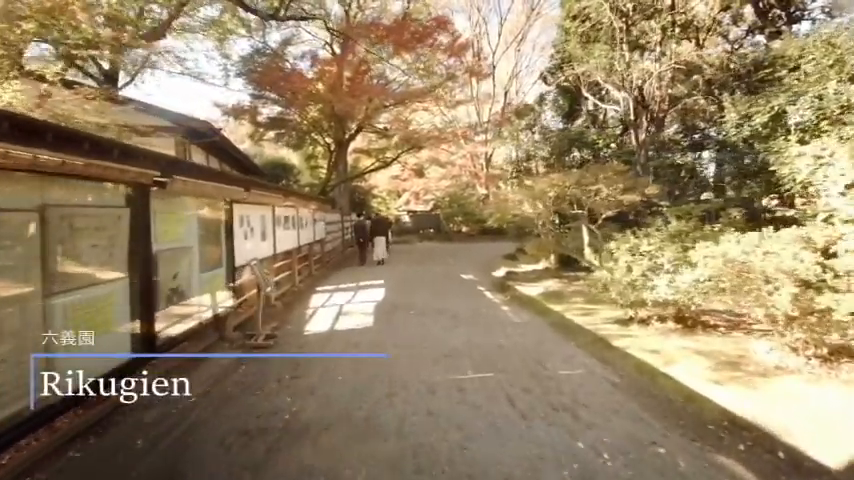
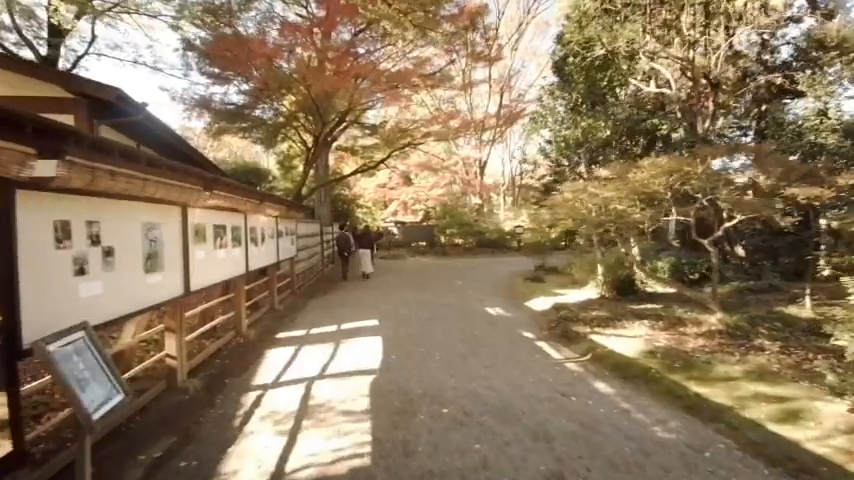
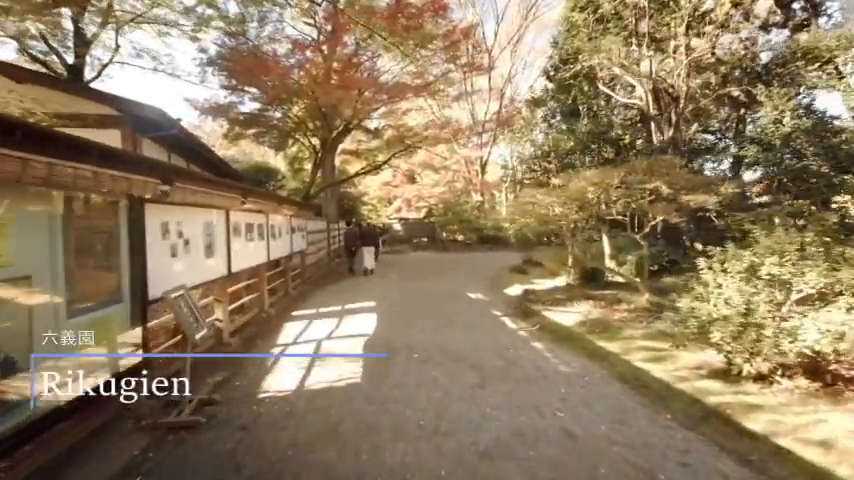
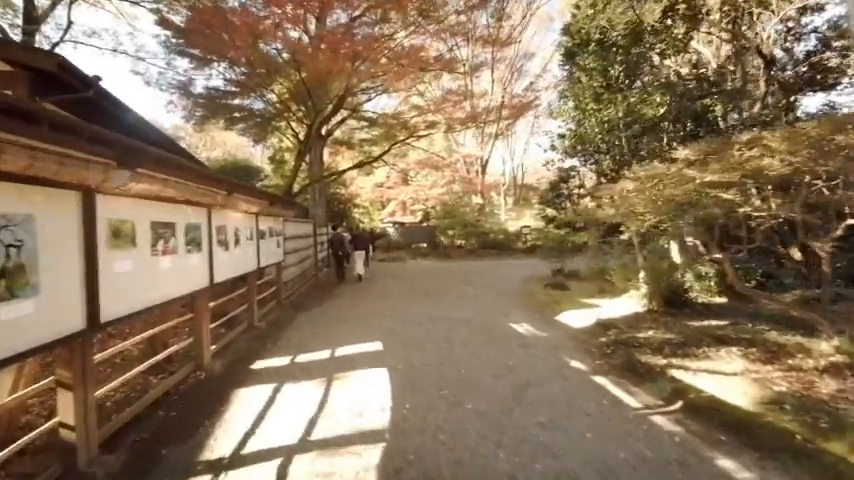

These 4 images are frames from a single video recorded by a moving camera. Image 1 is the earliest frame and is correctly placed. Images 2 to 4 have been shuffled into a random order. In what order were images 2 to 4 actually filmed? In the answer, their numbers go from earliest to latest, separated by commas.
3, 2, 4
